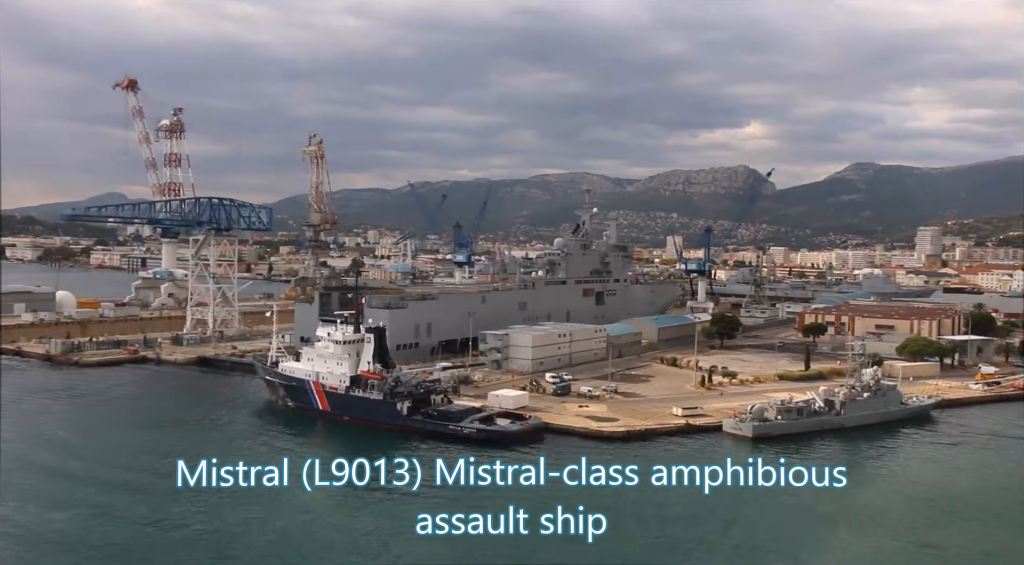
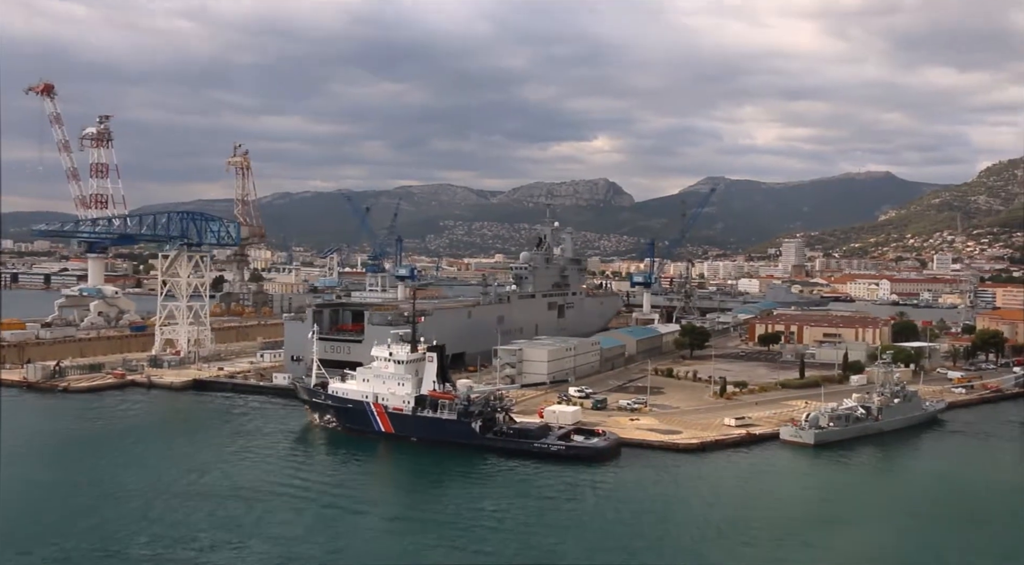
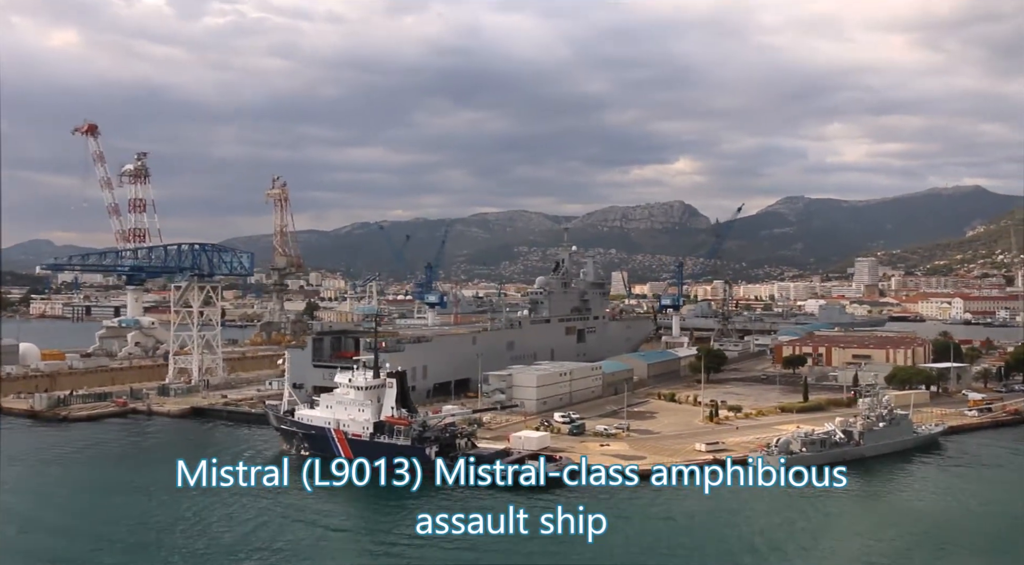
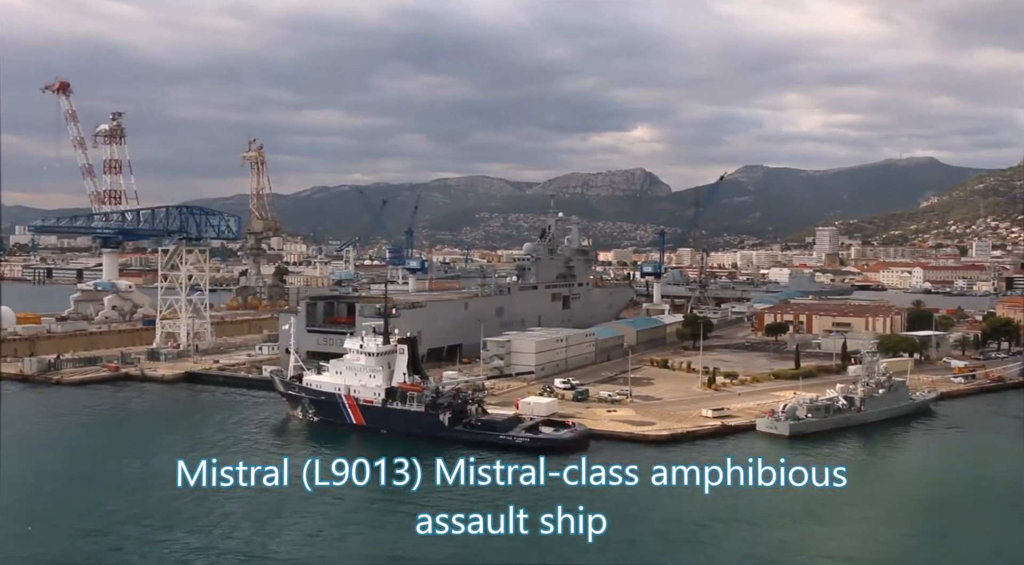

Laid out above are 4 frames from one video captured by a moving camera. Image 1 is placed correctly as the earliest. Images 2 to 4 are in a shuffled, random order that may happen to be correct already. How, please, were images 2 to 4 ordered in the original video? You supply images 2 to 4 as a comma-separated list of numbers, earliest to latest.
3, 4, 2
